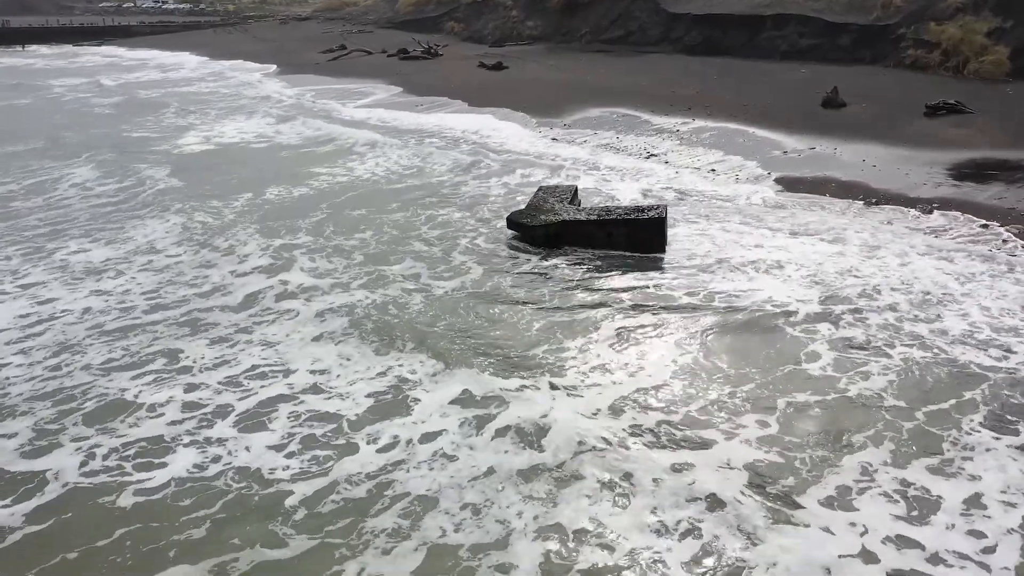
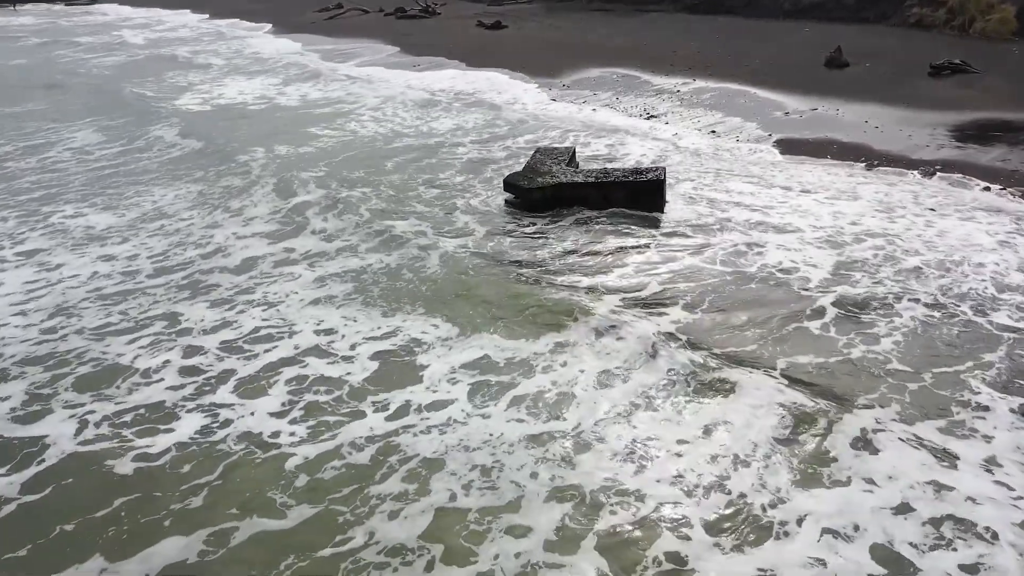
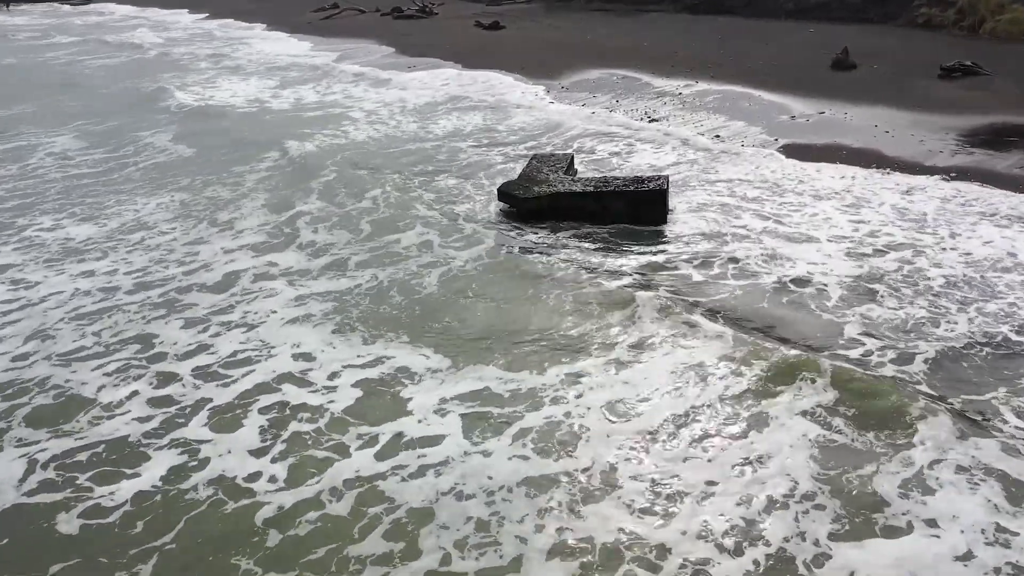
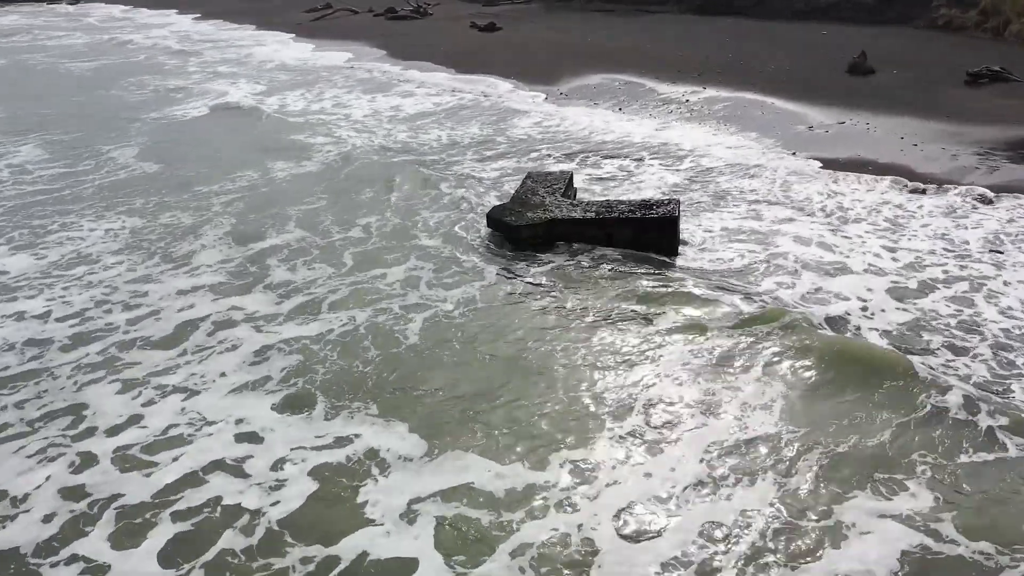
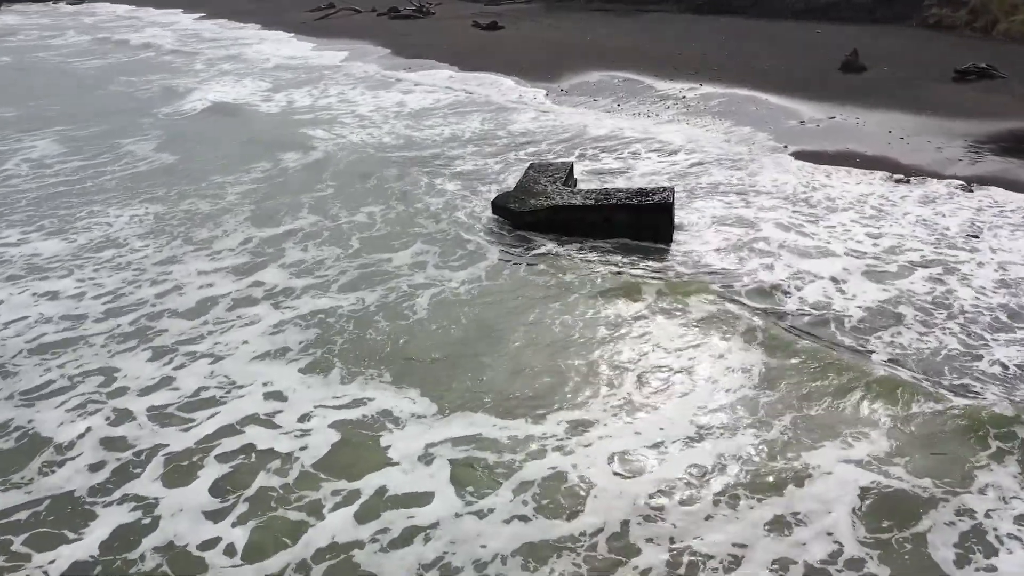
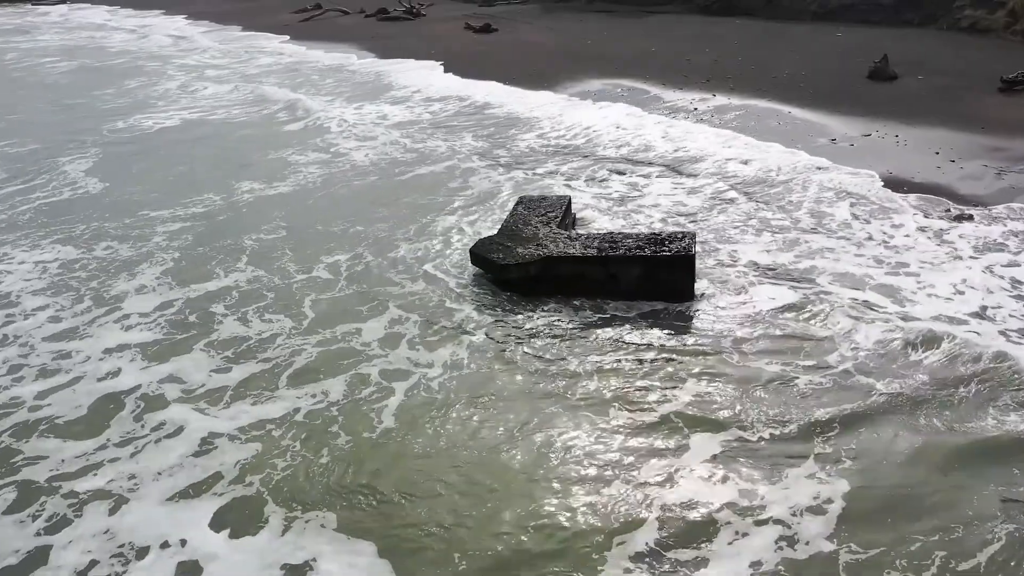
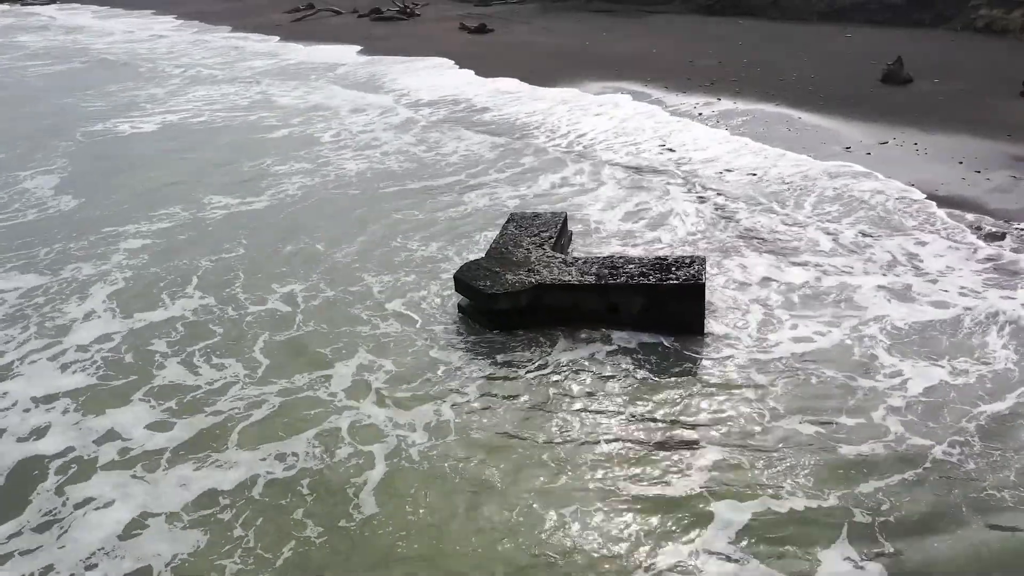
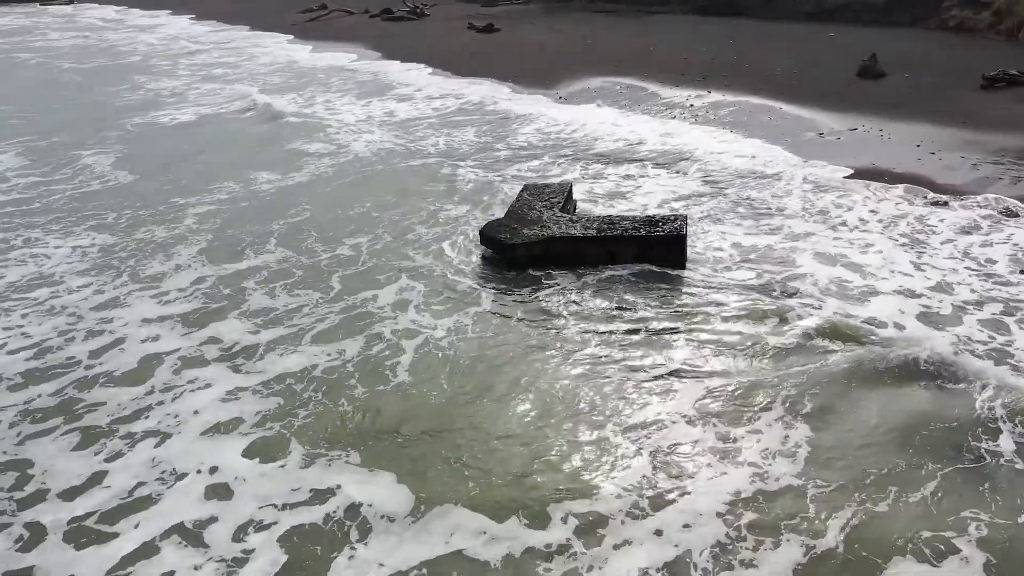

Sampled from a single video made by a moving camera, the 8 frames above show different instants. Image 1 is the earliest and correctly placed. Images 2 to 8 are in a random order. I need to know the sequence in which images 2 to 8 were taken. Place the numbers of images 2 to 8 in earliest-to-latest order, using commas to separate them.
2, 3, 5, 4, 8, 6, 7
